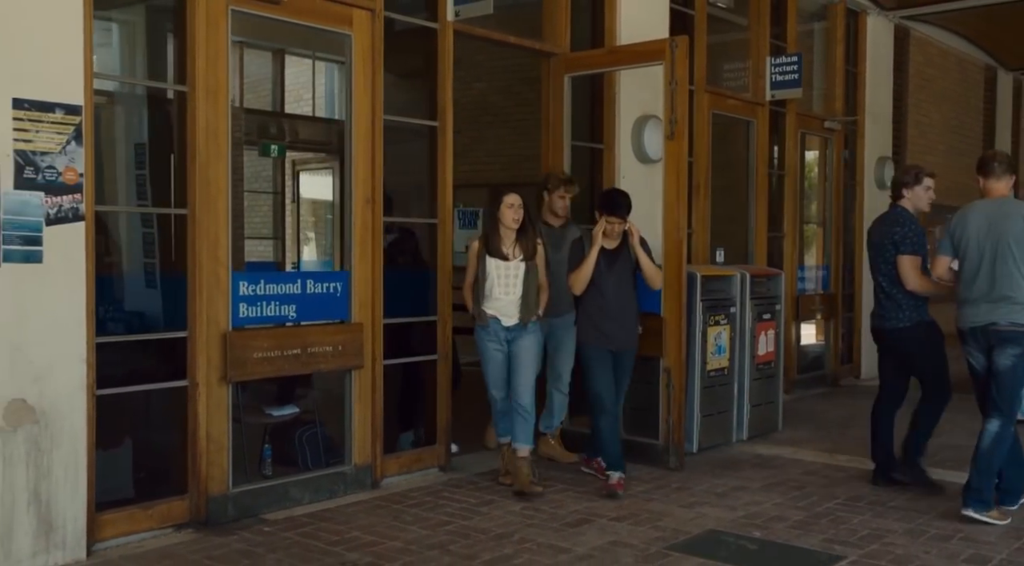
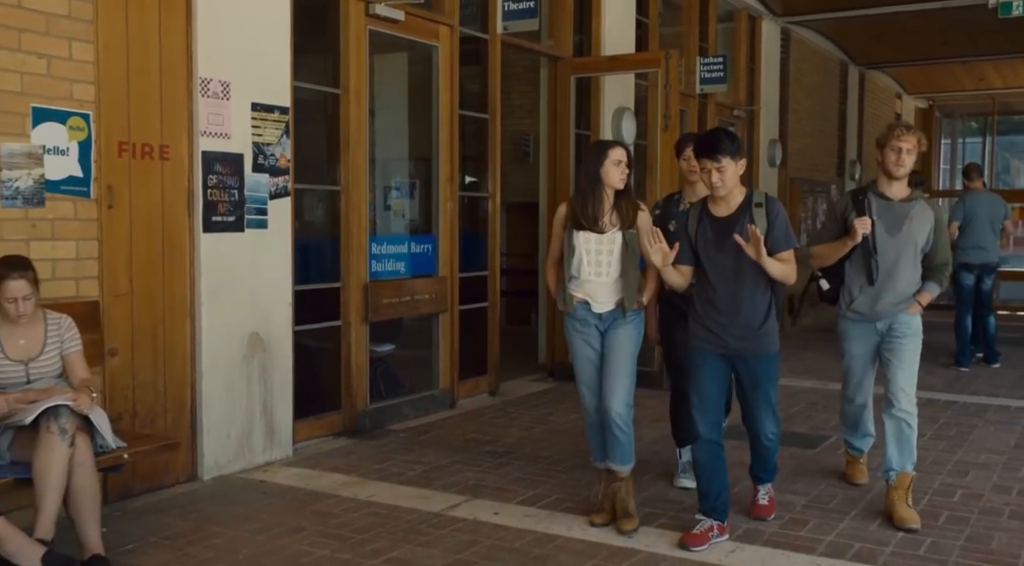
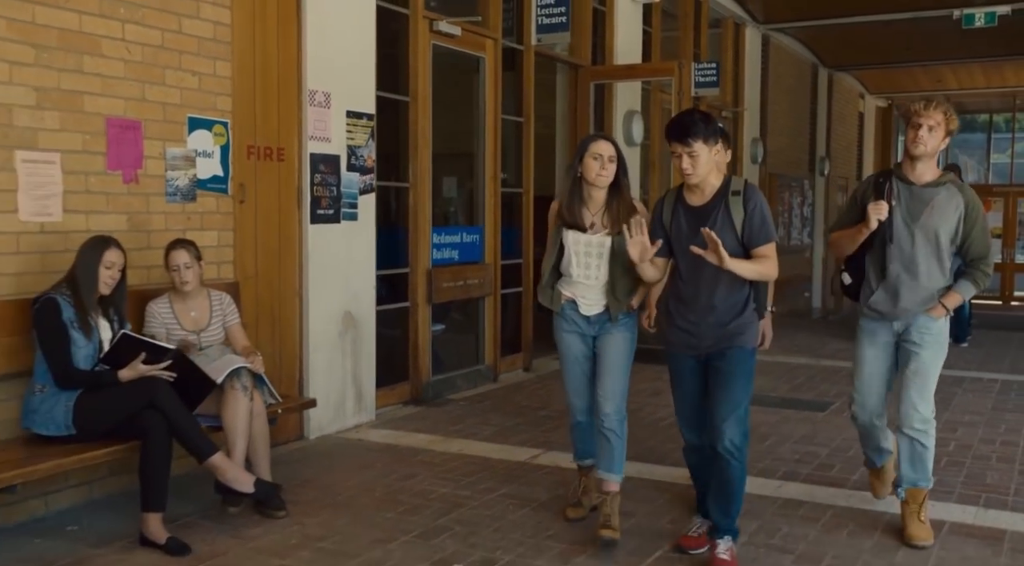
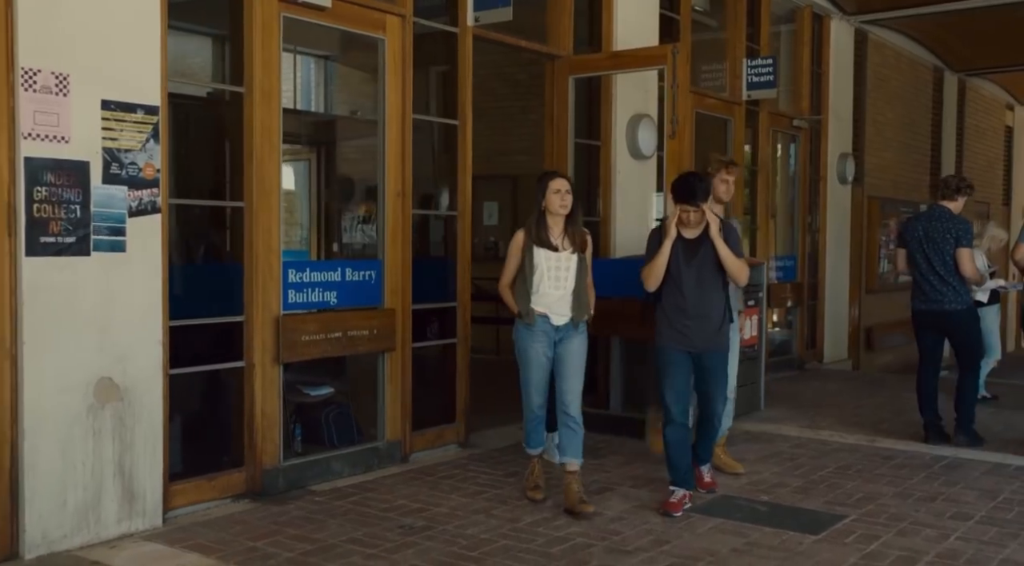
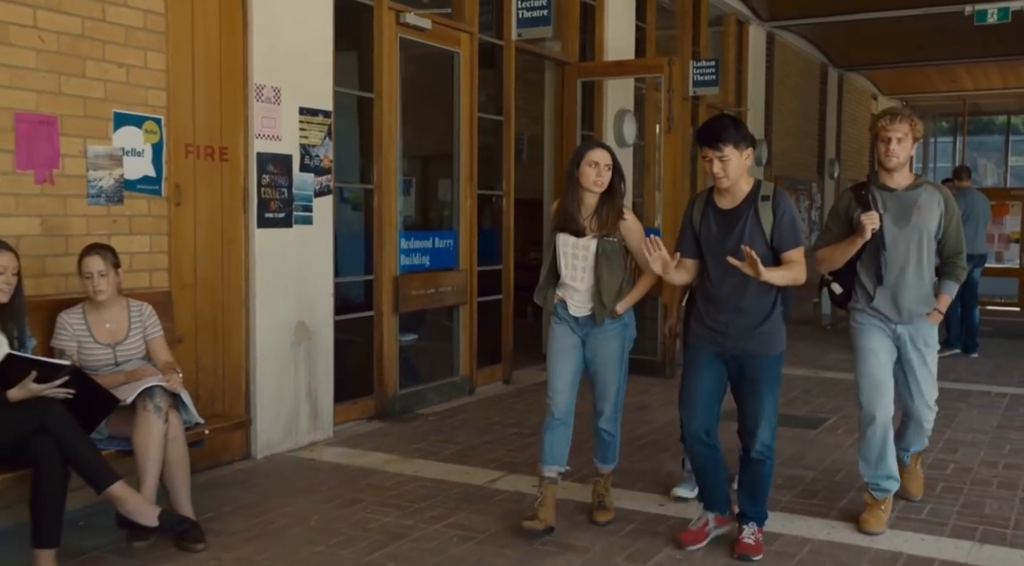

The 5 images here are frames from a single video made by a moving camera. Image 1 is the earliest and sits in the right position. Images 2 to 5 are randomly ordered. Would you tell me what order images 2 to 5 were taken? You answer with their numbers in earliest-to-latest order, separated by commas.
4, 2, 5, 3
